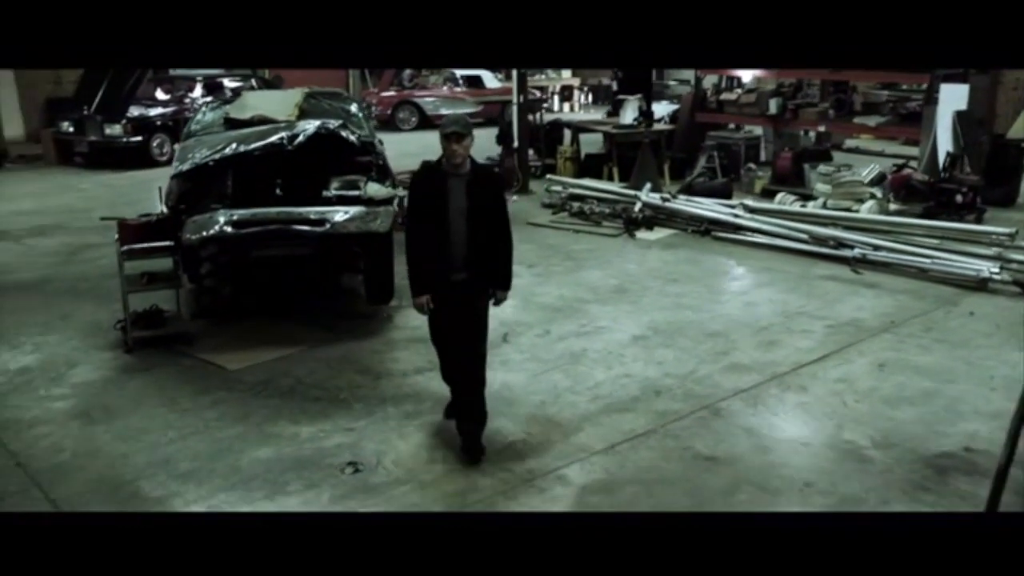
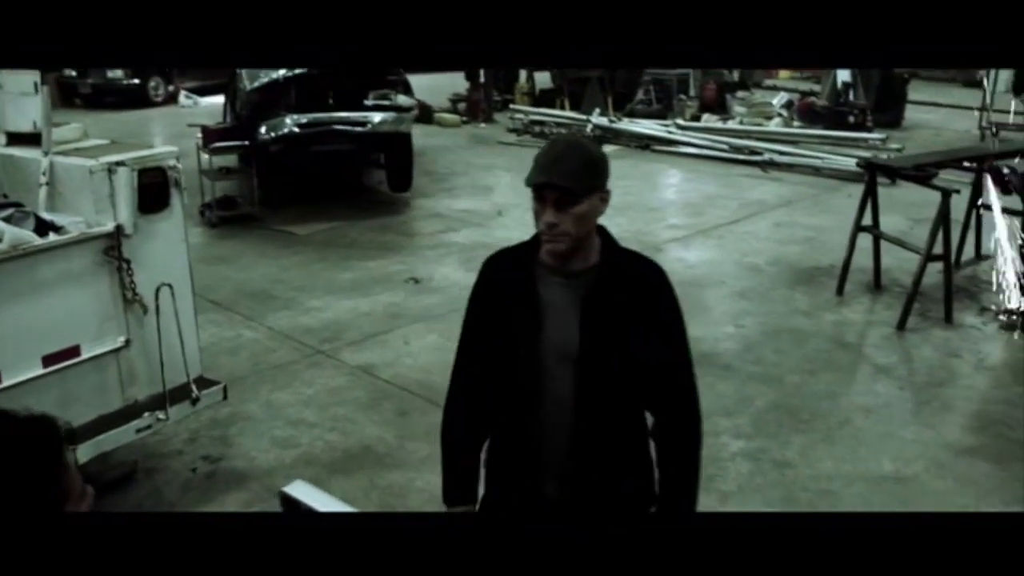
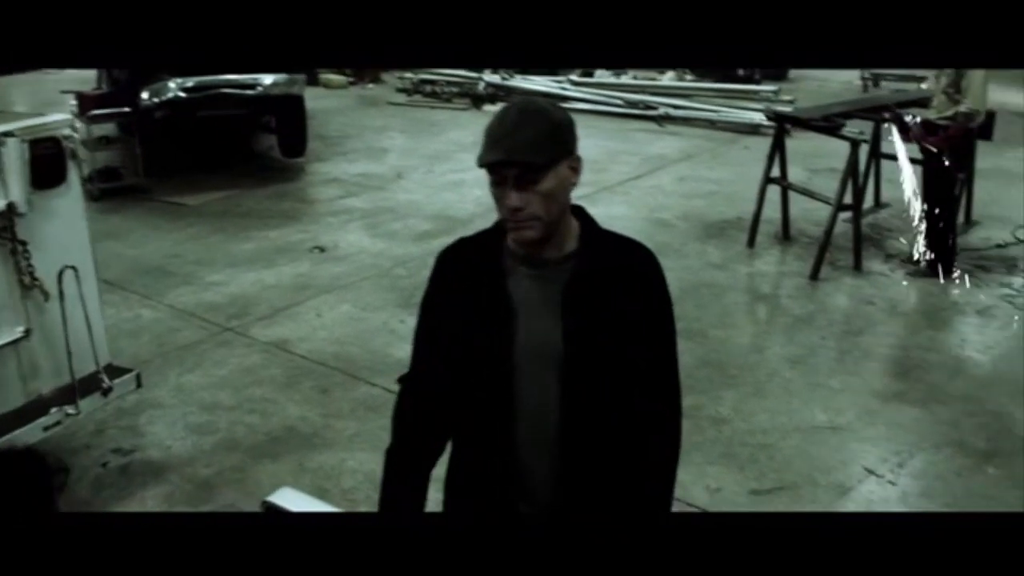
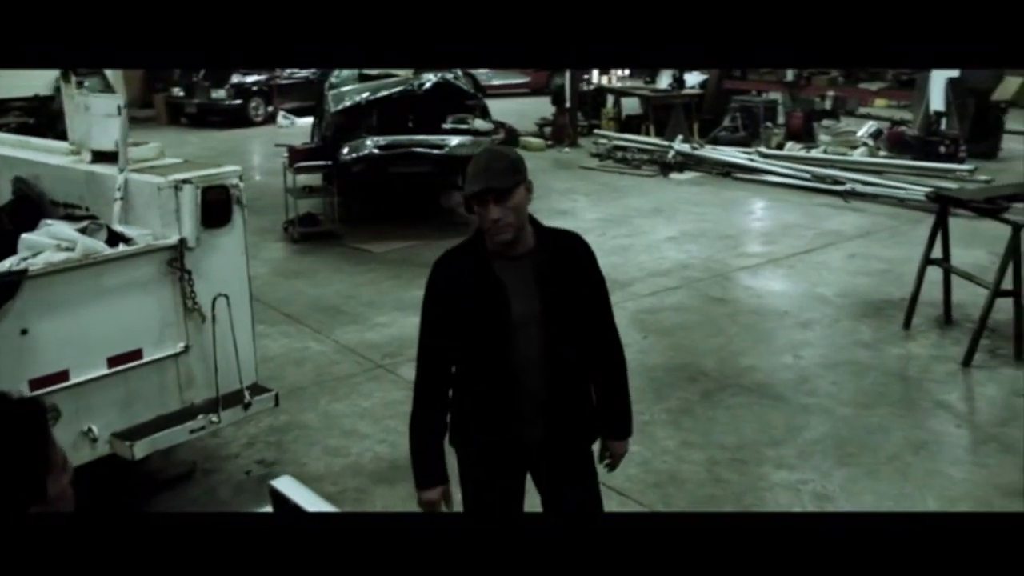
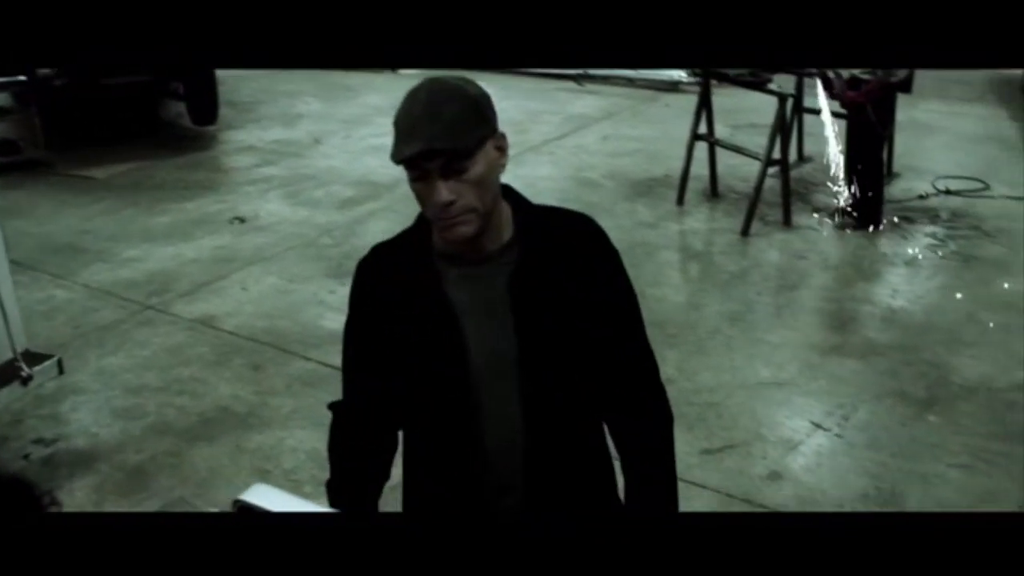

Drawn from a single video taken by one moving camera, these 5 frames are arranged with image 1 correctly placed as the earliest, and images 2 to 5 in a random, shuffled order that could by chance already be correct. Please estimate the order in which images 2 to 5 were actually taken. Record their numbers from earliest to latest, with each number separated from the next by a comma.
4, 2, 3, 5
